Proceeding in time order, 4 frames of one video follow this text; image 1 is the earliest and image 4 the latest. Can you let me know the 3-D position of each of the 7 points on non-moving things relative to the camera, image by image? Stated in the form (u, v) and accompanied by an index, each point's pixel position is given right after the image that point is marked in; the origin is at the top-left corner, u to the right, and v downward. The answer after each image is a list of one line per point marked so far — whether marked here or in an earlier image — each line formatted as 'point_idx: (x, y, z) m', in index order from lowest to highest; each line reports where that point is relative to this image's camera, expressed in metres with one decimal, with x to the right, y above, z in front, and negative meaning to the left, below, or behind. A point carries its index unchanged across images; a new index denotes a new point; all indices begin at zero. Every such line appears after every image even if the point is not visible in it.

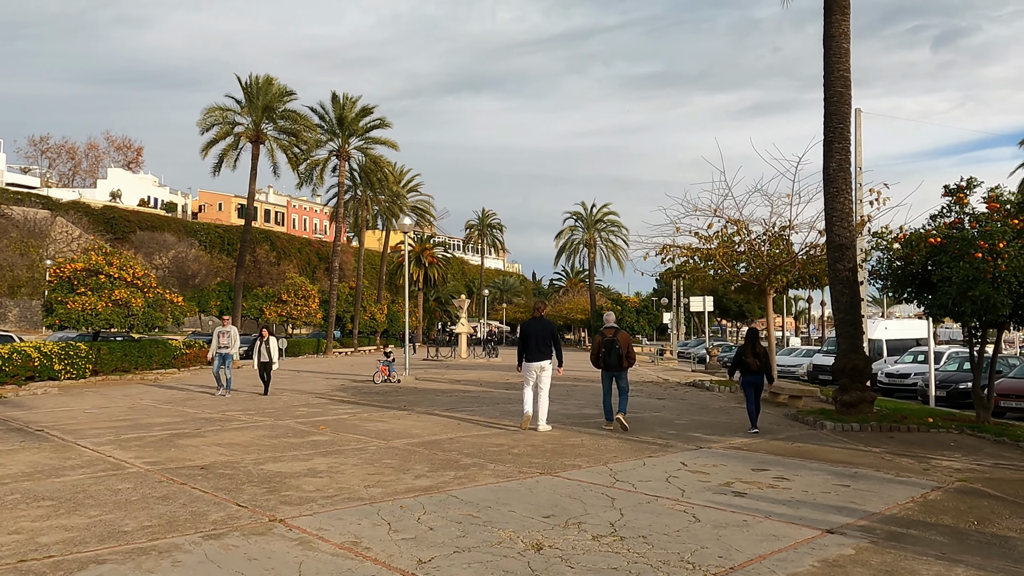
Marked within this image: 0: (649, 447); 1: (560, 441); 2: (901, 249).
0: (+1.8, -2.1, +9.9) m
1: (+0.7, -2.1, +10.4) m
2: (+6.5, +0.6, +12.7) m
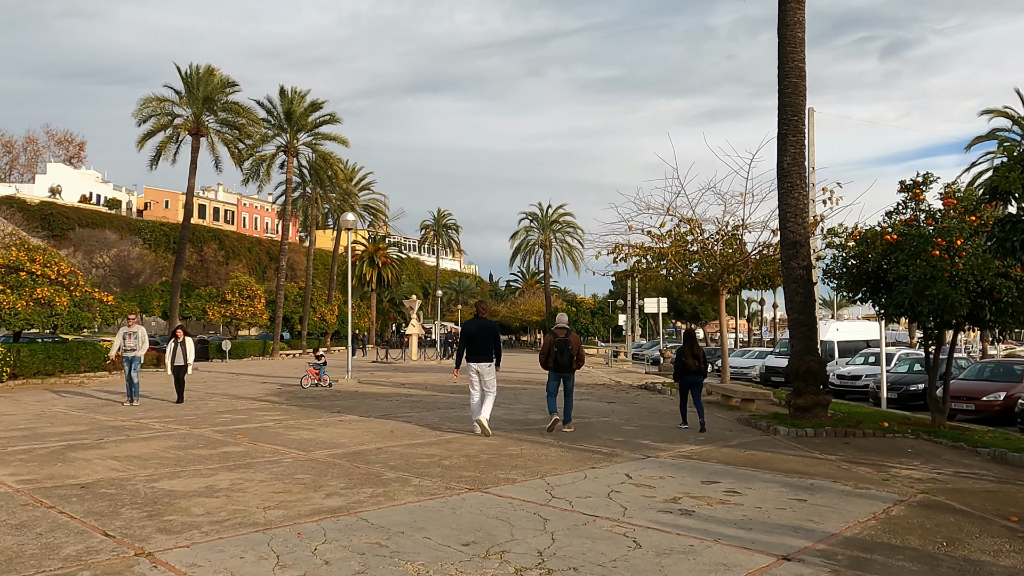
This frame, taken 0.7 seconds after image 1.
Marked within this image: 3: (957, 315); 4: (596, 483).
0: (+1.0, -2.0, +9.2) m
1: (-0.2, -2.0, +9.6) m
2: (+5.5, +0.7, +12.3) m
3: (+6.2, -0.4, +10.6) m
4: (+0.8, -1.9, +7.5) m
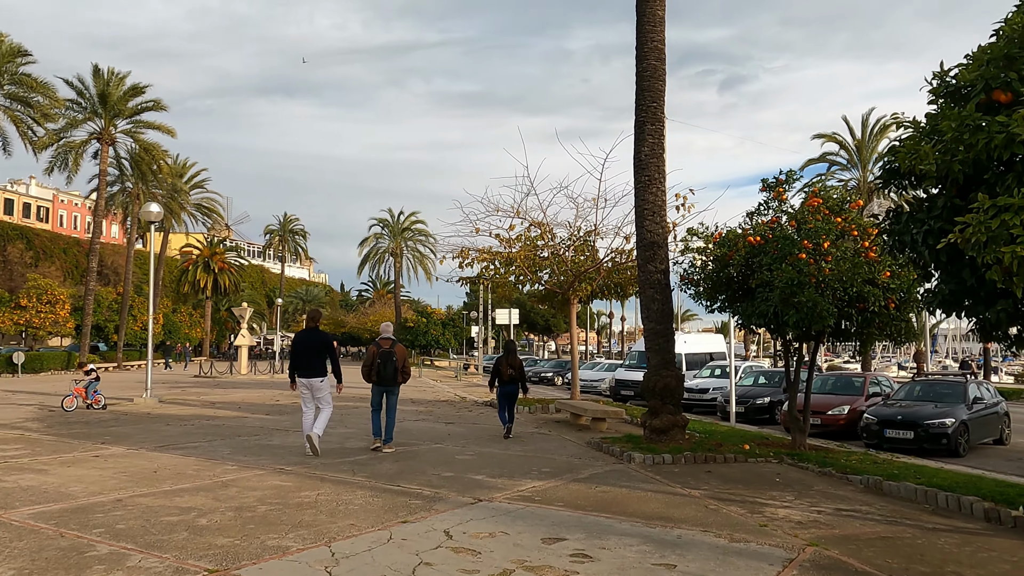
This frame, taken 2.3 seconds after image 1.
0: (-1.0, -2.0, +7.1) m
1: (-2.2, -2.0, +7.3) m
2: (+2.9, +0.5, +11.1) m
3: (+3.9, -0.5, +9.5) m
4: (-0.8, -1.9, +5.5) m
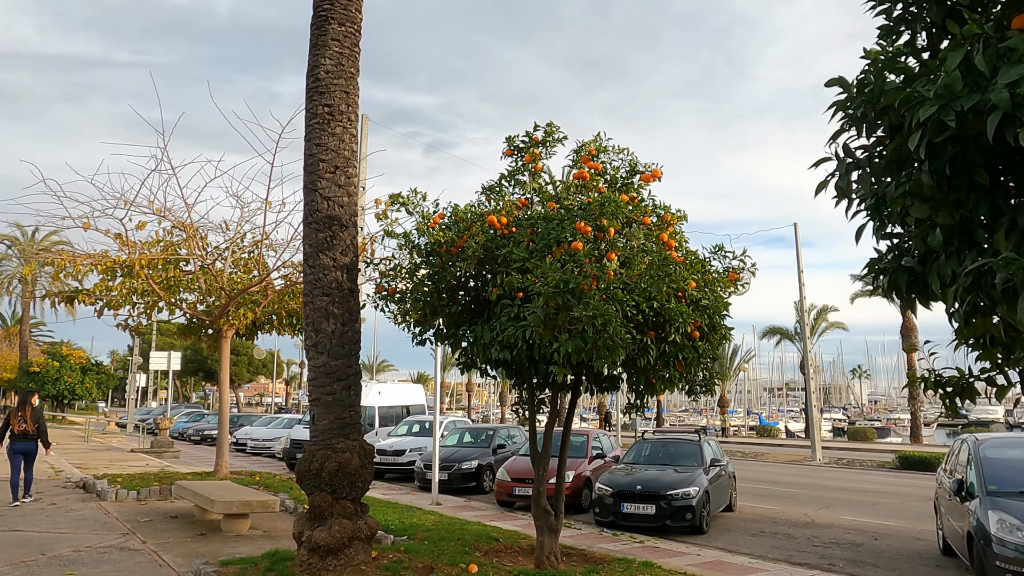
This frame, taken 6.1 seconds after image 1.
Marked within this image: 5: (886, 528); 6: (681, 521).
0: (-2.9, -1.7, +1.6) m
1: (-4.1, -1.6, +1.3) m
2: (-0.7, +0.4, +6.9) m
3: (+0.7, -0.6, +5.7) m
4: (-2.1, -1.5, +0.1) m
5: (+6.3, -4.0, +12.8) m
6: (+2.7, -3.7, +12.0) m
